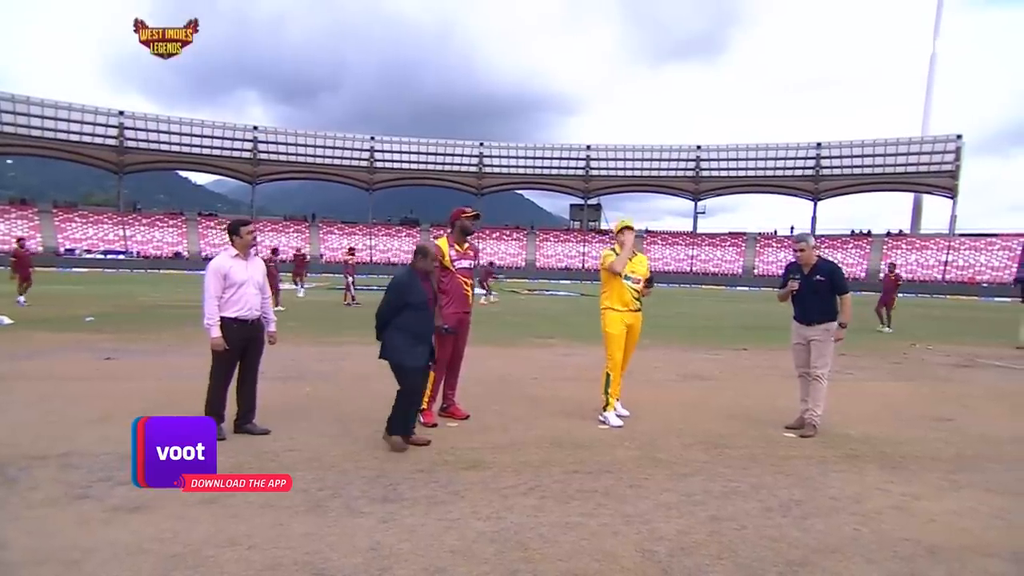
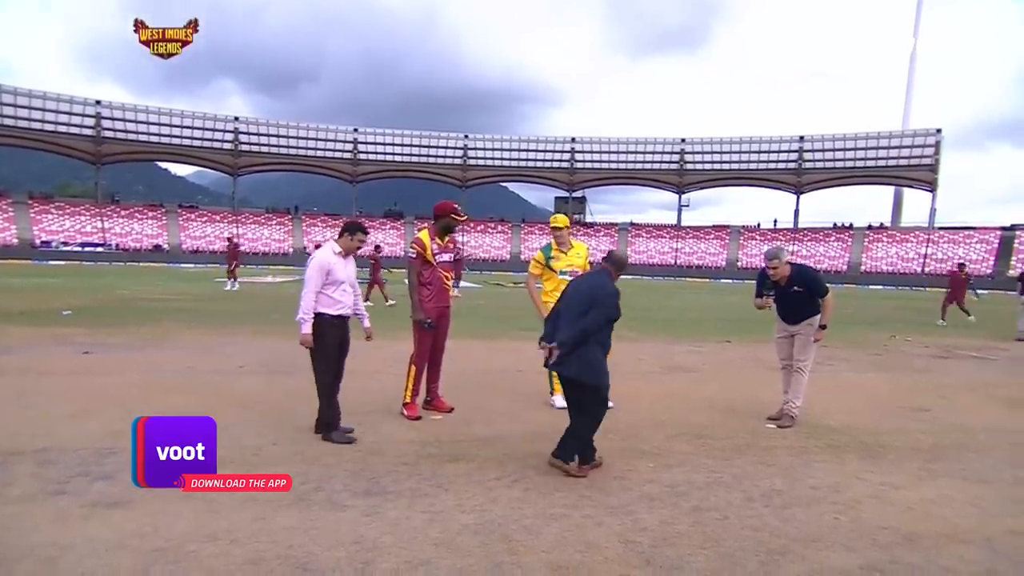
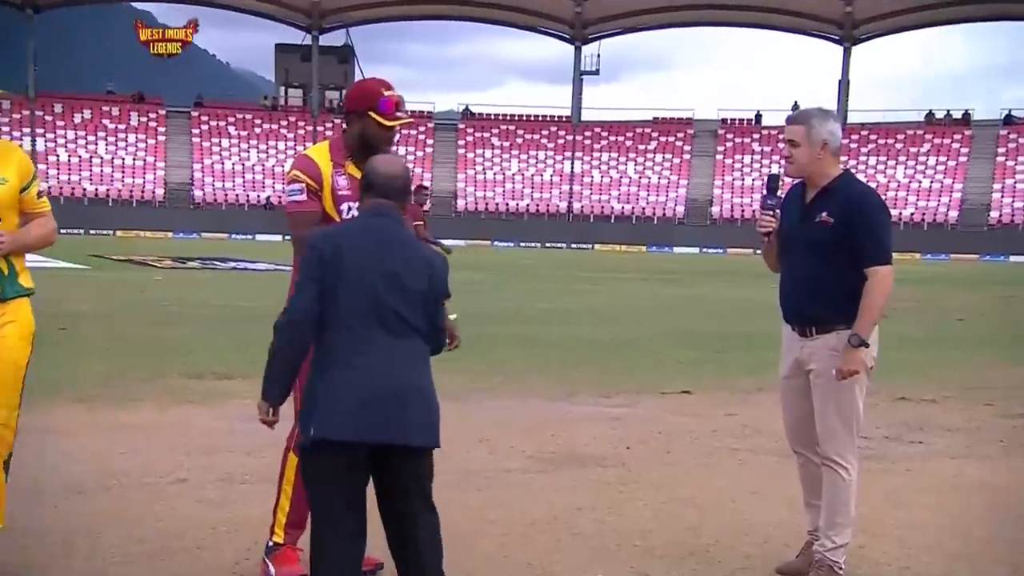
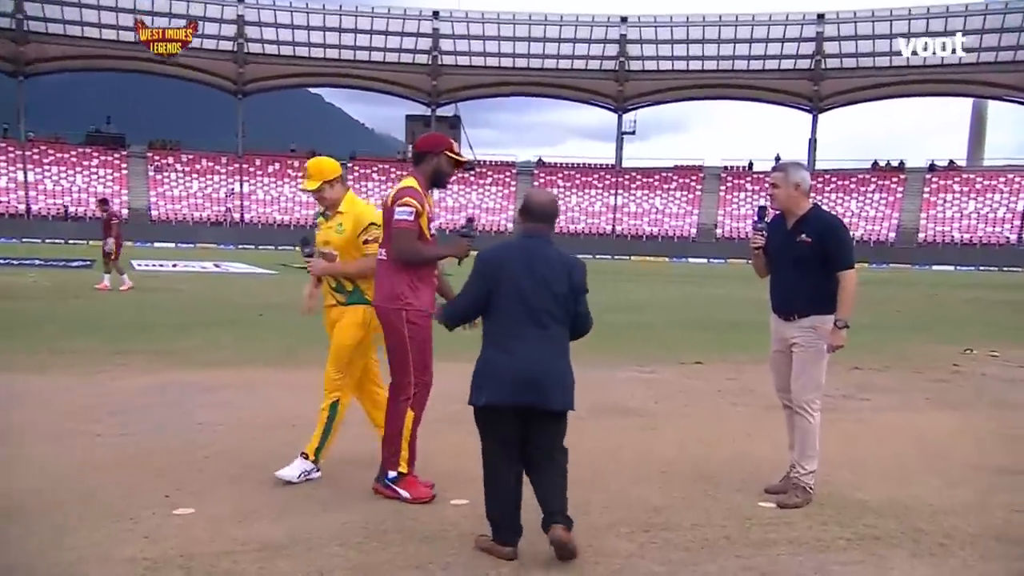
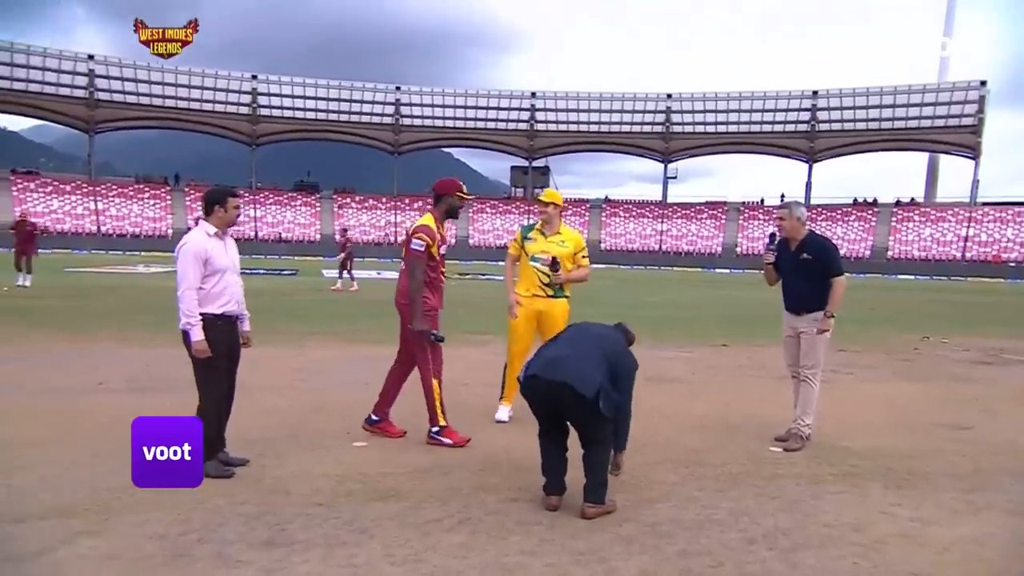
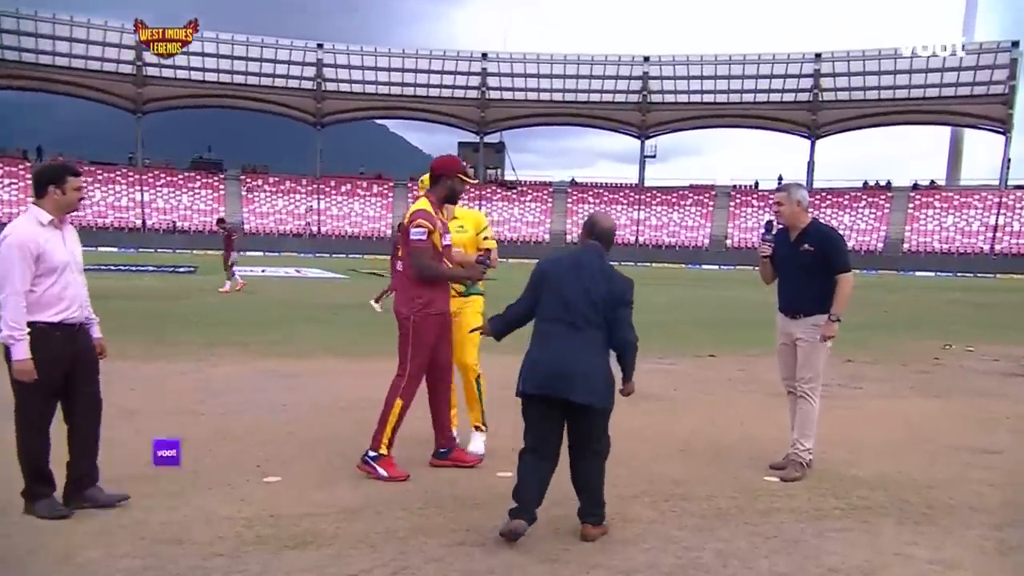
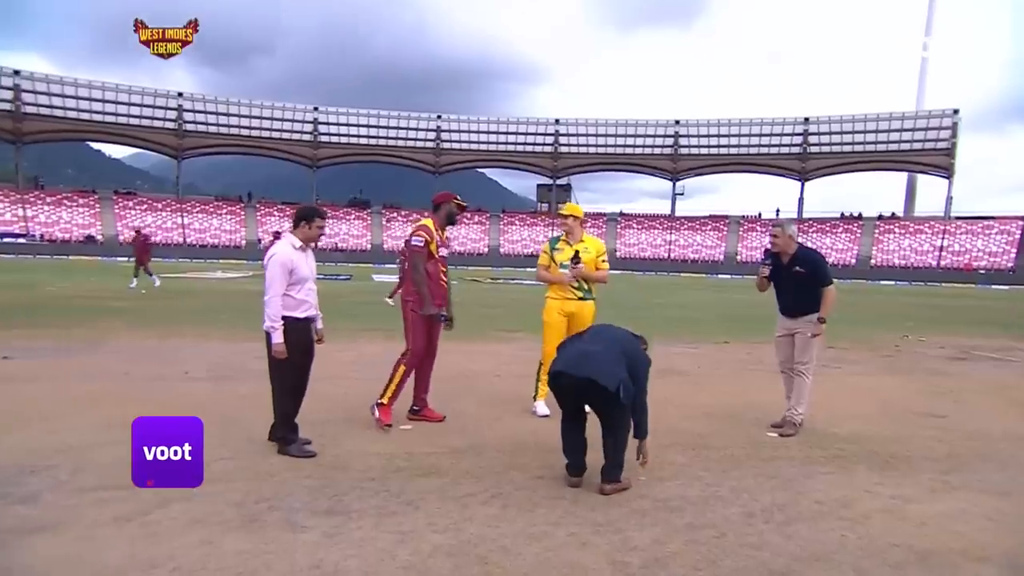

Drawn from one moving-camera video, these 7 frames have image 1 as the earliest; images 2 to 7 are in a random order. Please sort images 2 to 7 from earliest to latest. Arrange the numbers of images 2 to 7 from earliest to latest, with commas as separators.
2, 7, 5, 6, 4, 3
